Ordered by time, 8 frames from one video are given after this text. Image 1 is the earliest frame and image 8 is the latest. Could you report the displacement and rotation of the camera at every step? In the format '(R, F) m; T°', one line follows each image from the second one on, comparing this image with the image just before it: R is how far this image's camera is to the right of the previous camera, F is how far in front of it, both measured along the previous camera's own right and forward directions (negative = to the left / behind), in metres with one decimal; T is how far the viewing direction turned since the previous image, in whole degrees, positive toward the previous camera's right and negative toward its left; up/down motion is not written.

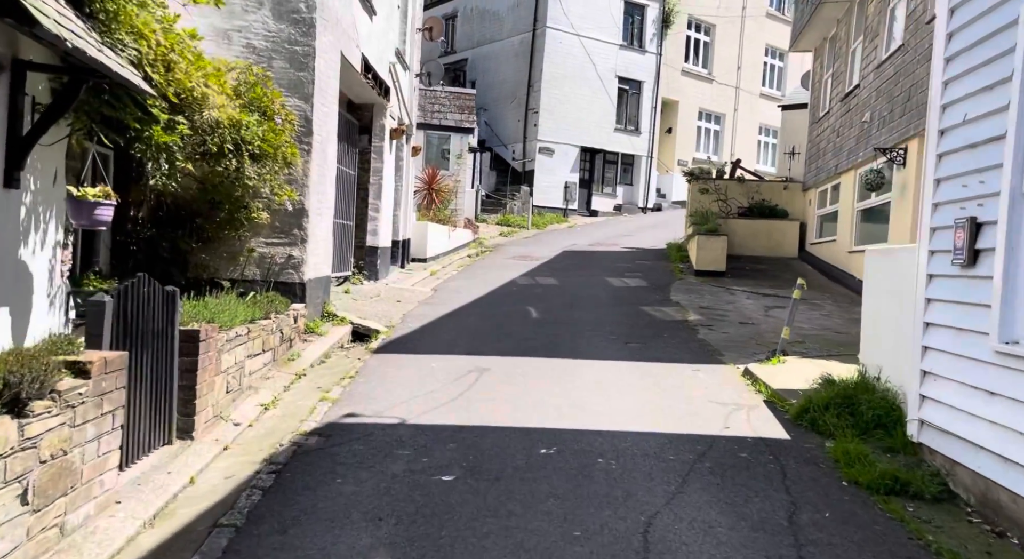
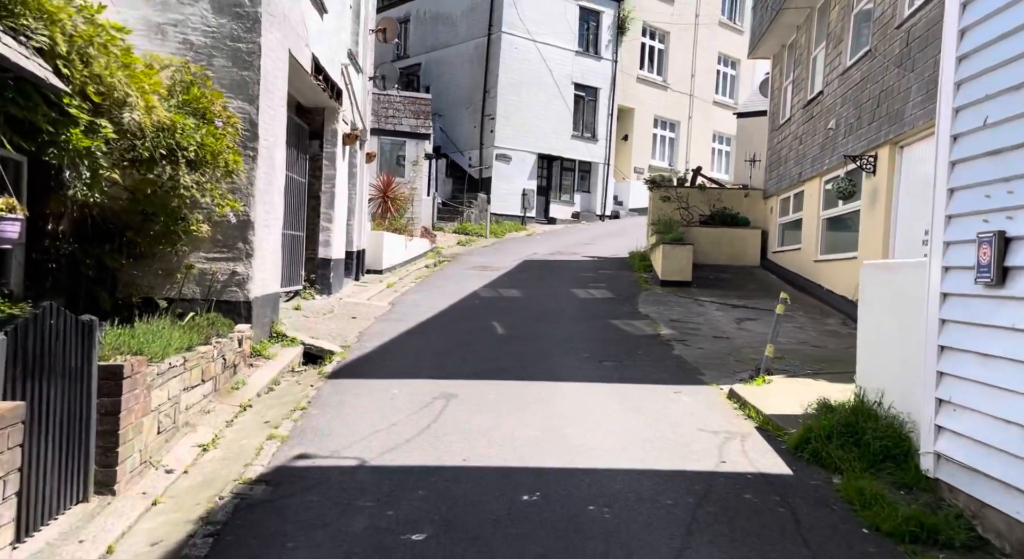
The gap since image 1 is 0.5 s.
(-0.1, +0.6) m; +3°
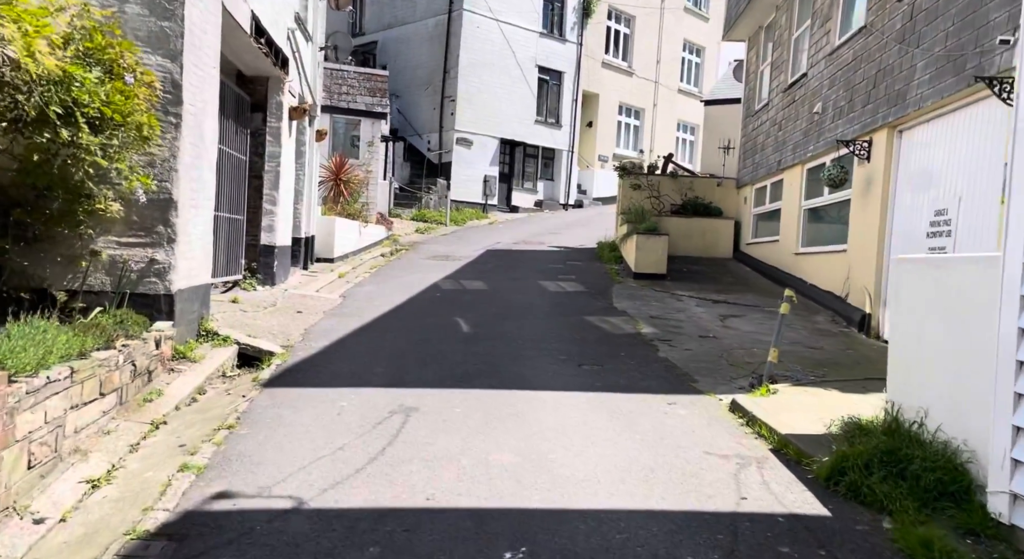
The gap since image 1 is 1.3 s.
(-0.1, +1.0) m; +3°
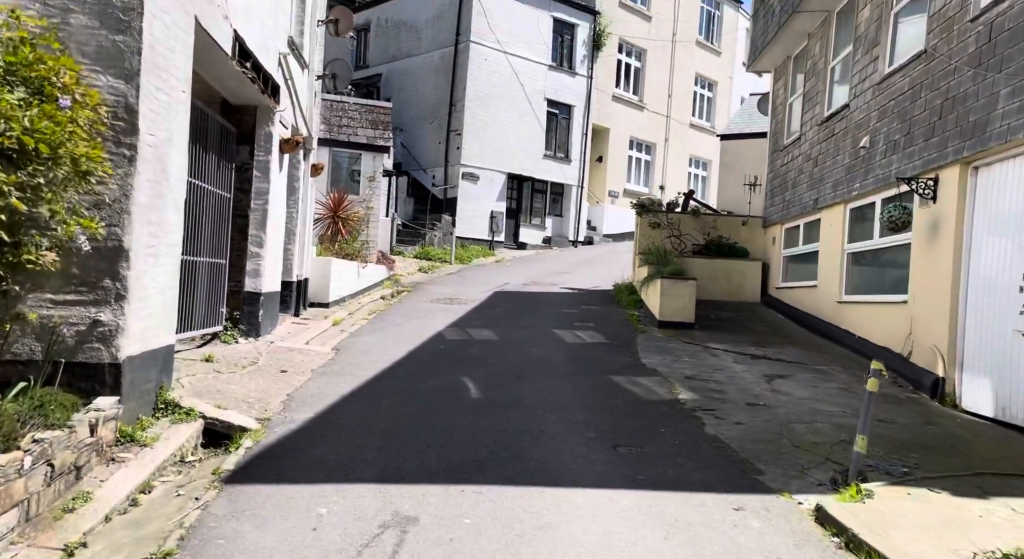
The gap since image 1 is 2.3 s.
(-0.1, +1.2) m; 0°
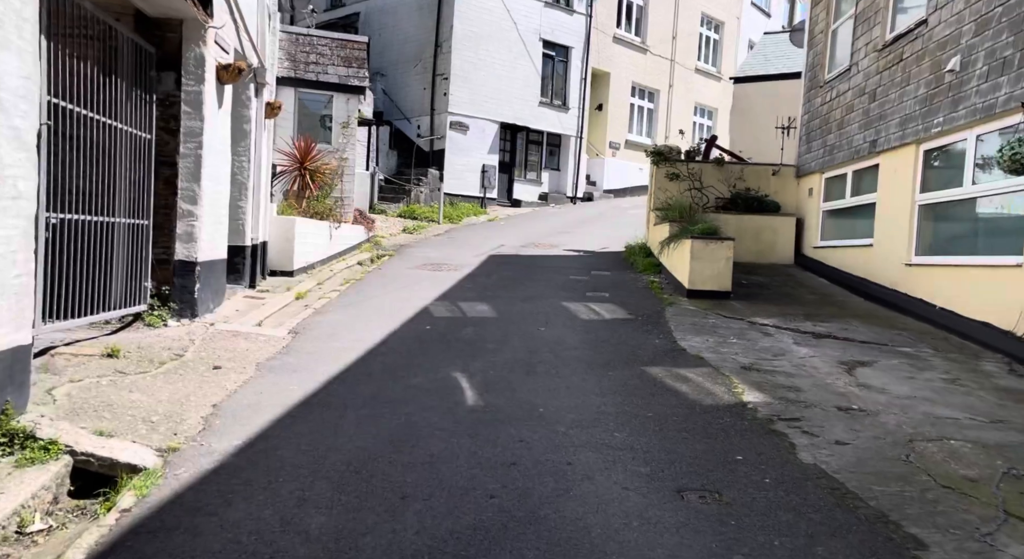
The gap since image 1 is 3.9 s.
(-0.1, +2.1) m; +1°
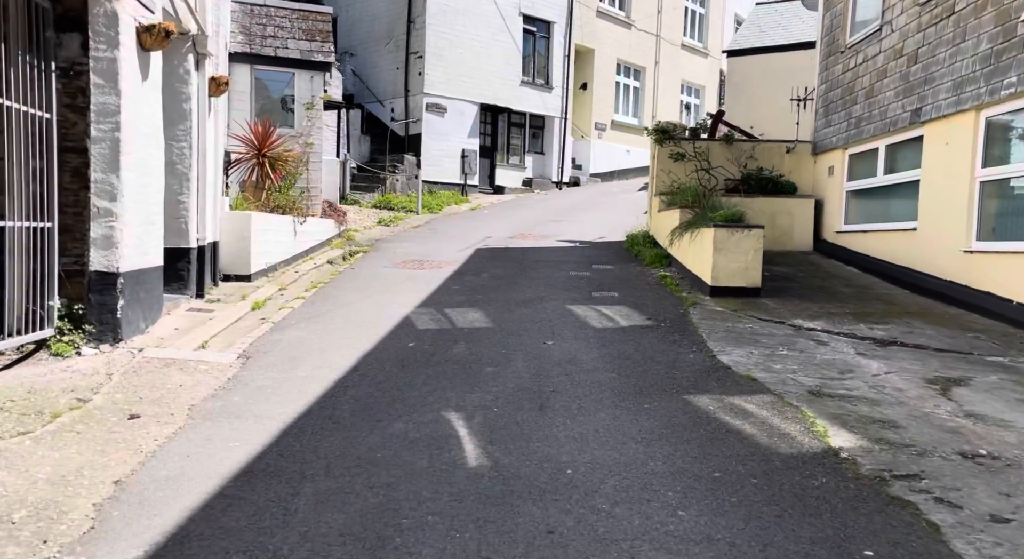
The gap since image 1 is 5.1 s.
(-0.2, +1.5) m; +2°
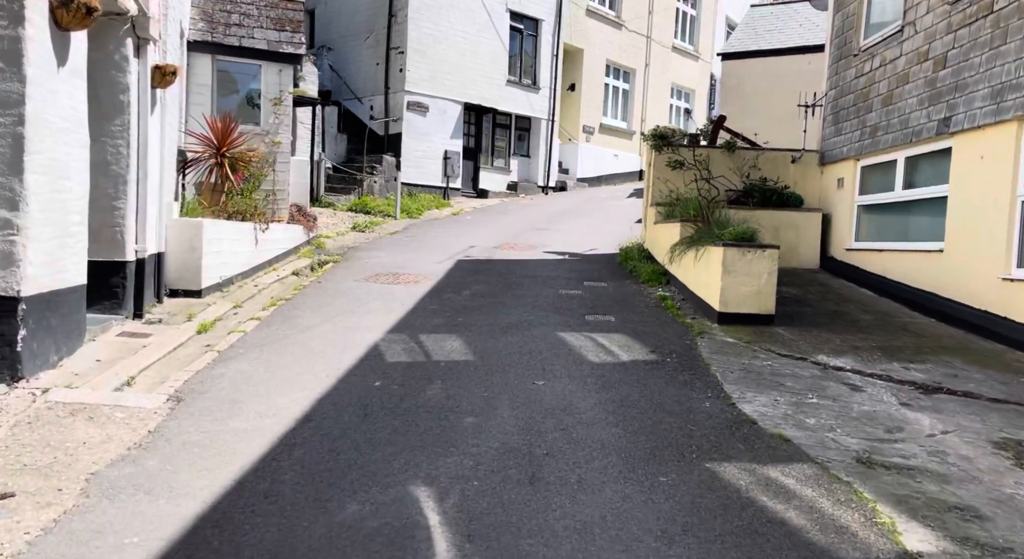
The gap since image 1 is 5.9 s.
(0.0, +1.0) m; +1°
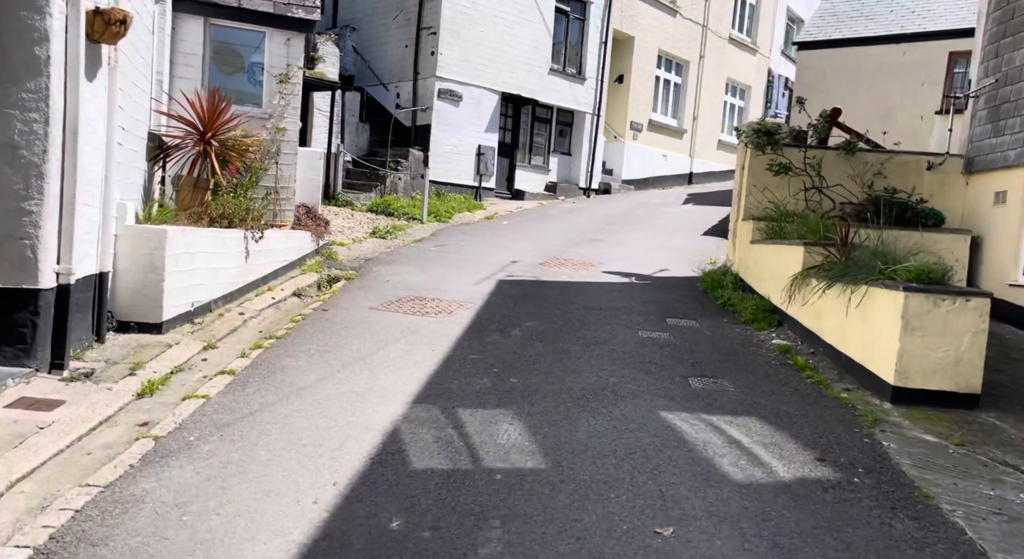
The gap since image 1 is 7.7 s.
(-0.4, +2.5) m; -2°
